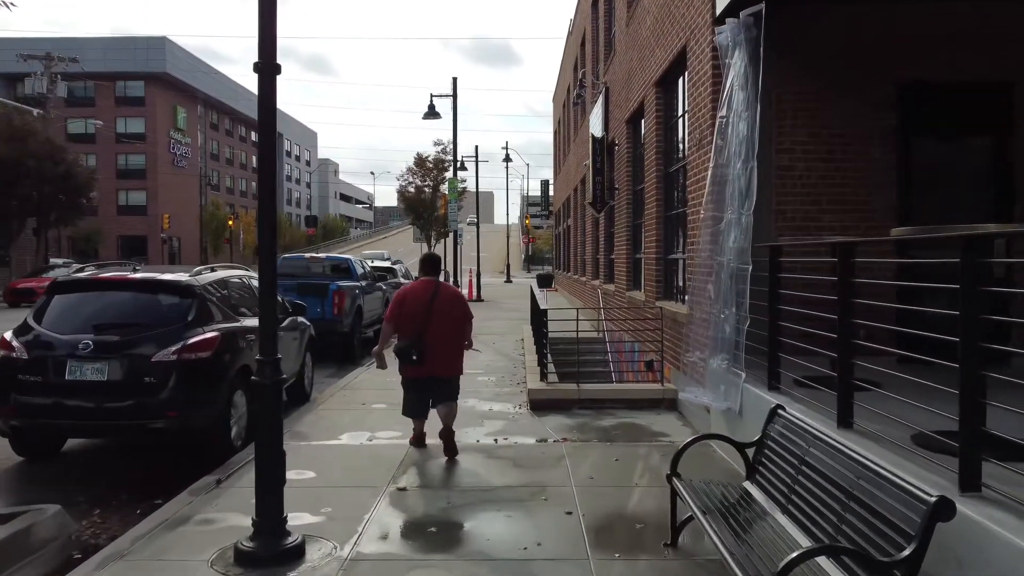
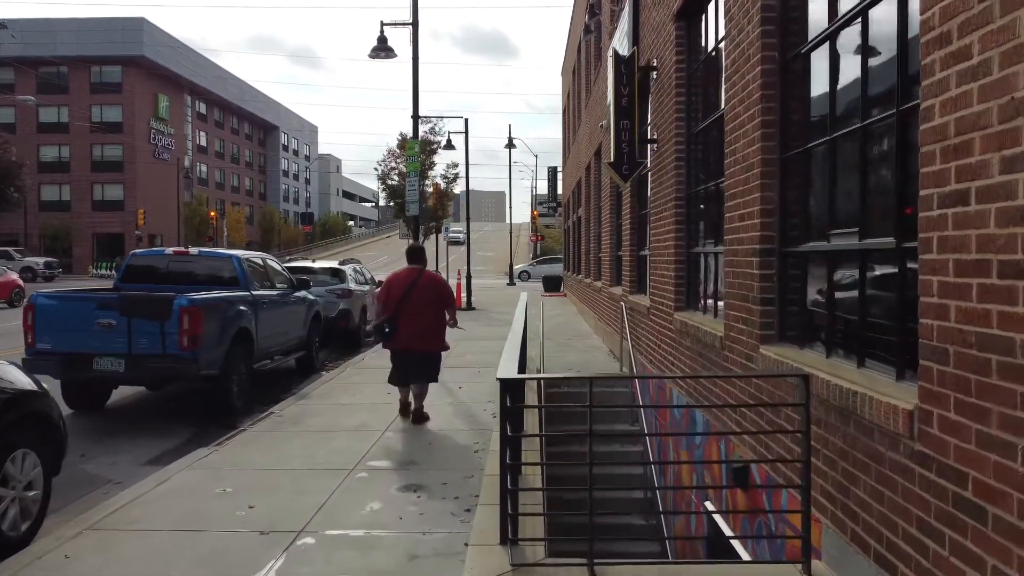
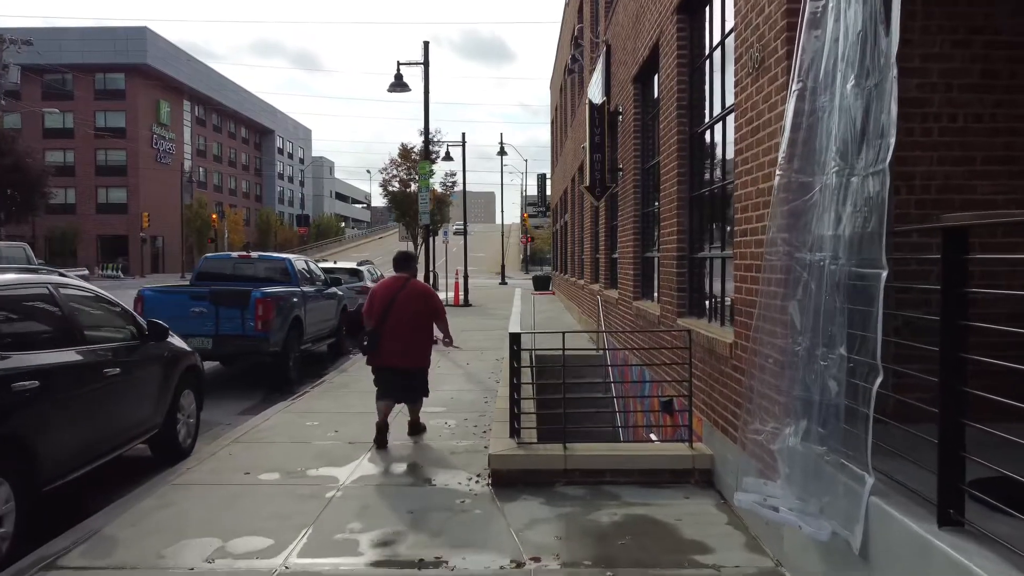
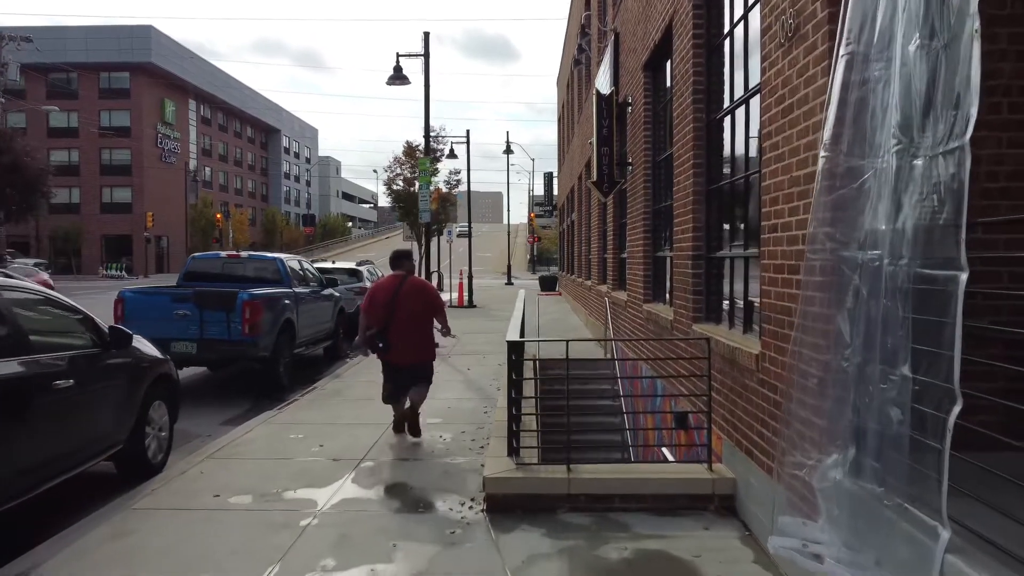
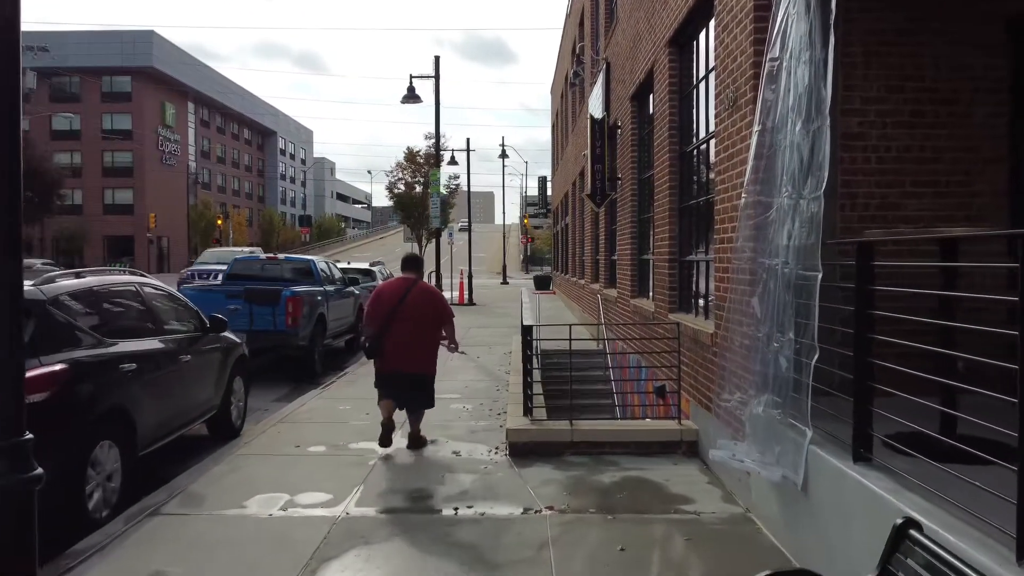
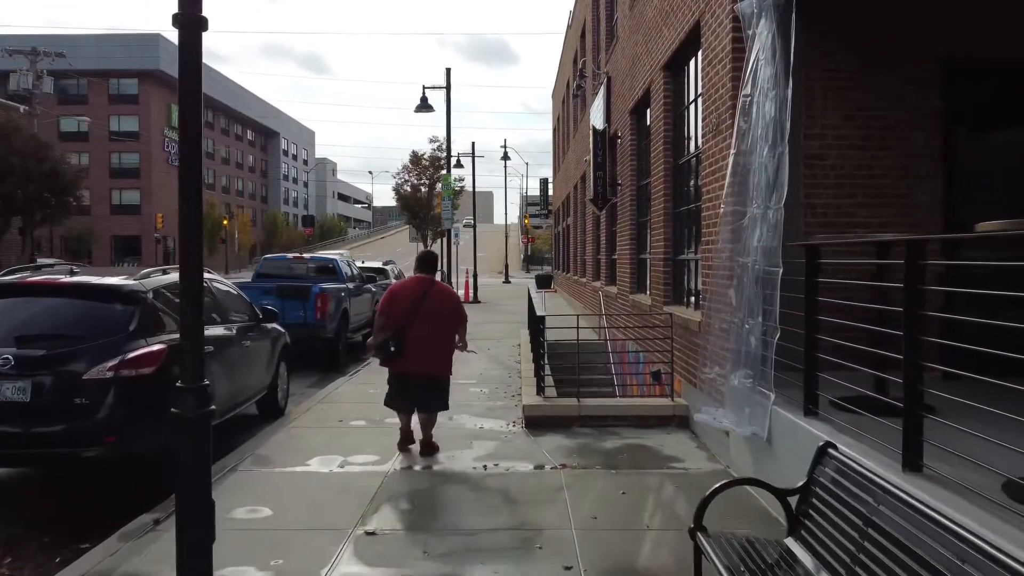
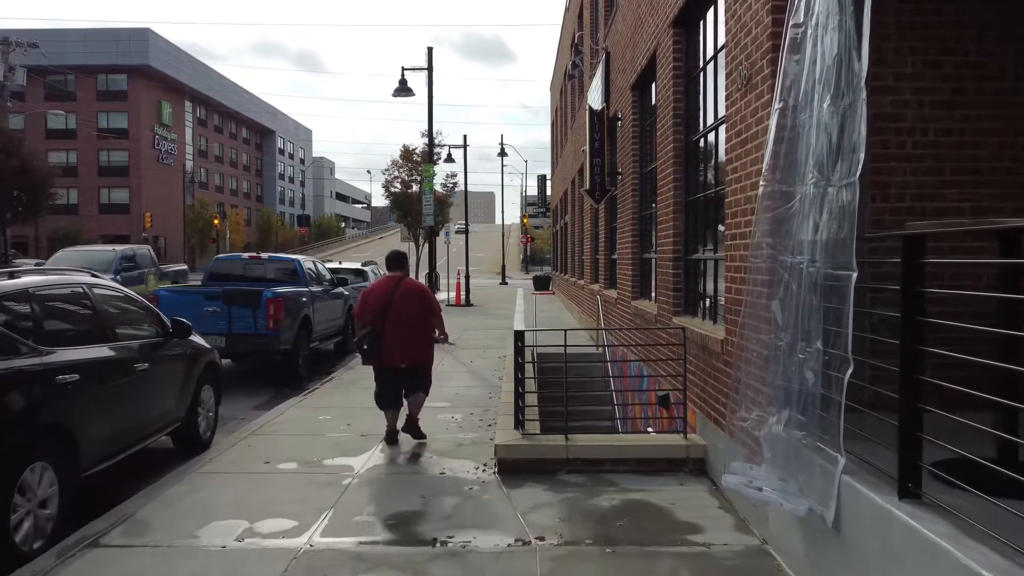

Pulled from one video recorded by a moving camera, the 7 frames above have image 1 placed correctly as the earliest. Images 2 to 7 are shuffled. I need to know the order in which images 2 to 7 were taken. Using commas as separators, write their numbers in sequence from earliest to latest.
6, 5, 7, 3, 4, 2
